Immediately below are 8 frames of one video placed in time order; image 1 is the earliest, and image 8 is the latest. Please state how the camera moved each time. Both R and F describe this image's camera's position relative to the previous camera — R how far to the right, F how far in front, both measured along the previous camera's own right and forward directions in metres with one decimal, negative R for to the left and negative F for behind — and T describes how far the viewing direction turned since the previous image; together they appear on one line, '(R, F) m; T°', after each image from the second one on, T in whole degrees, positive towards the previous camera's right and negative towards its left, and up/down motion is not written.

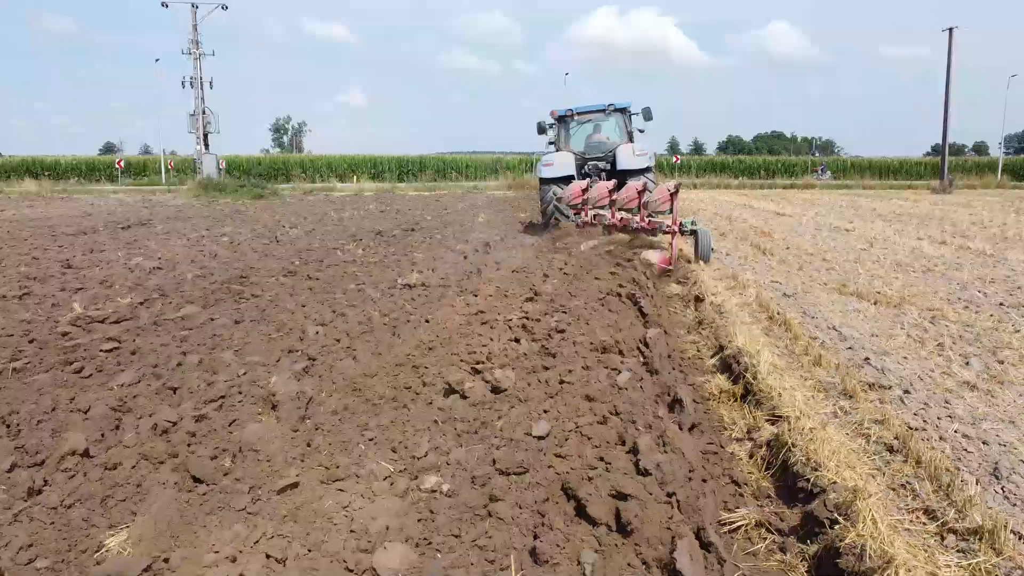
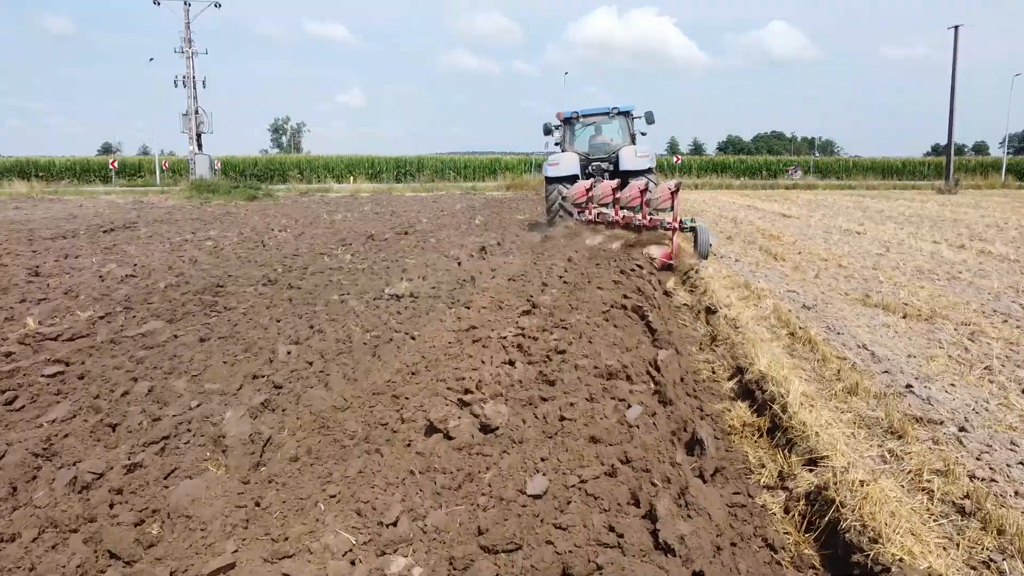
(0.0, +0.6) m; 0°
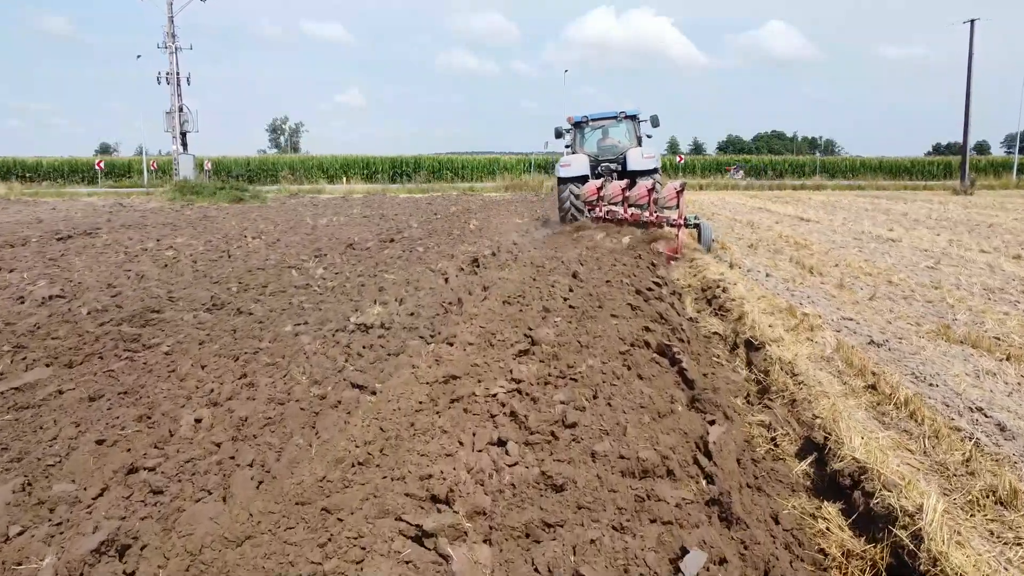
(0.0, +1.4) m; 0°
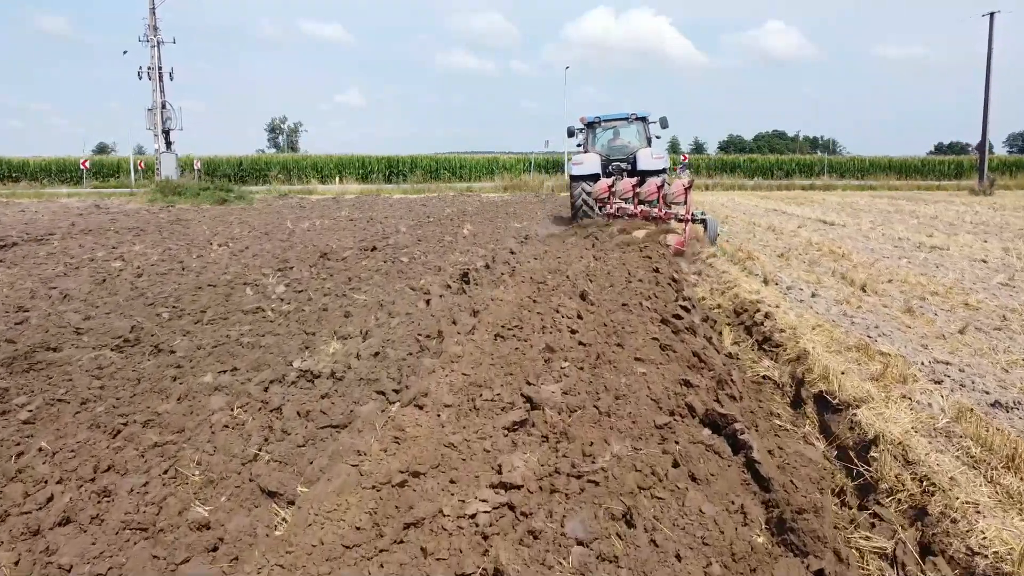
(0.0, +1.4) m; 0°
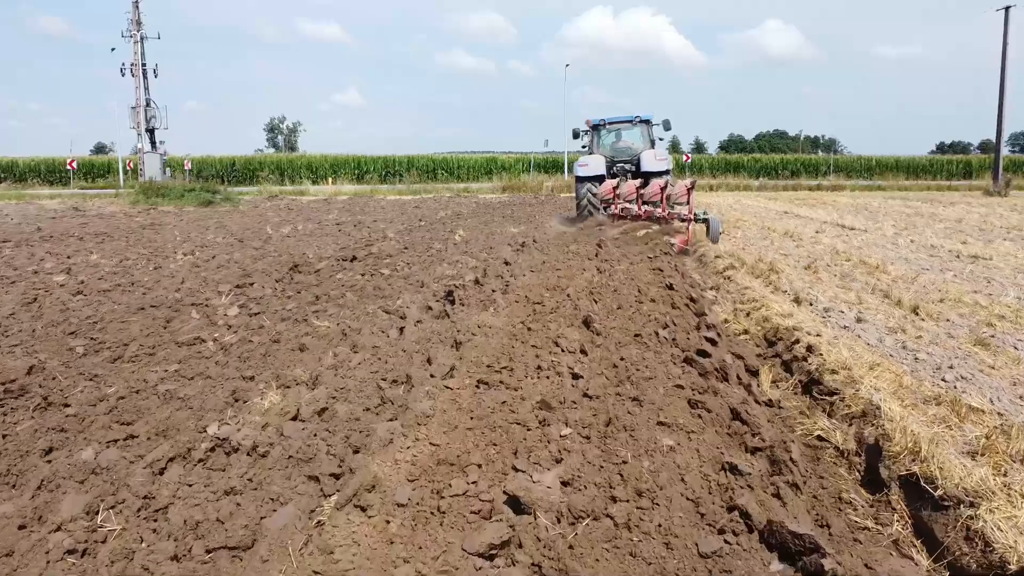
(+0.1, +1.1) m; 0°
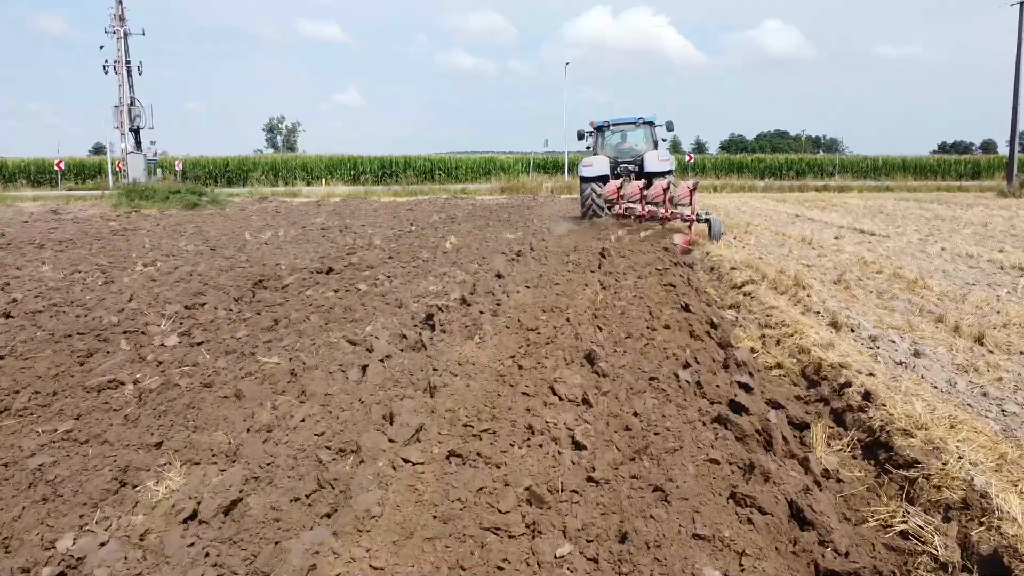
(+0.1, +1.0) m; 0°
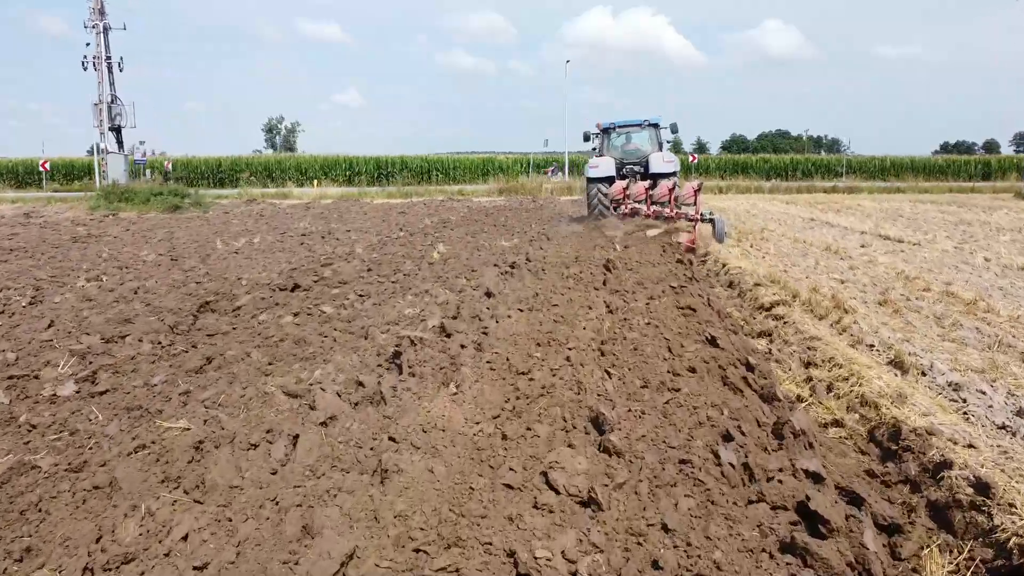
(+0.1, +1.2) m; 0°
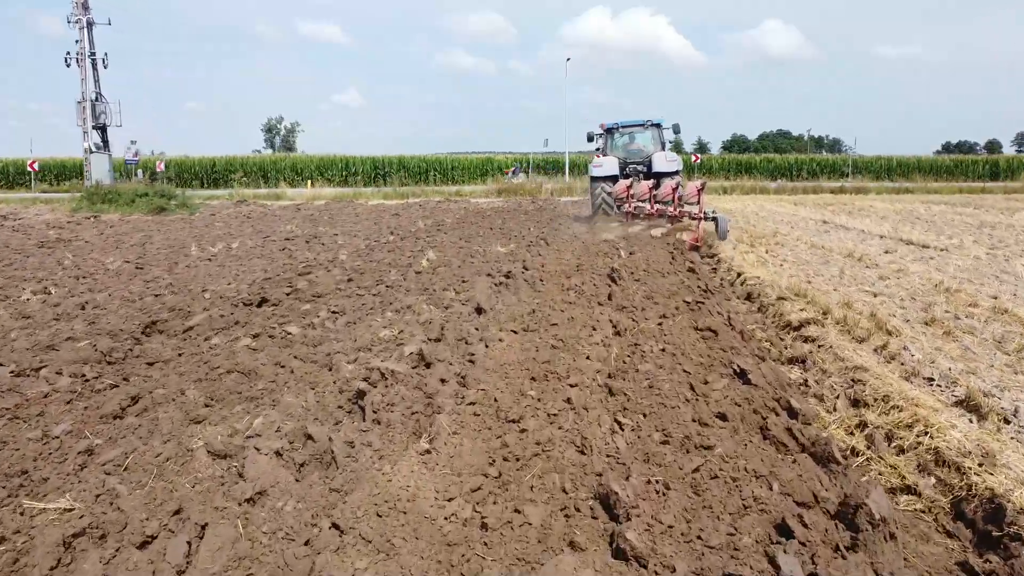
(0.0, +0.9) m; 0°
